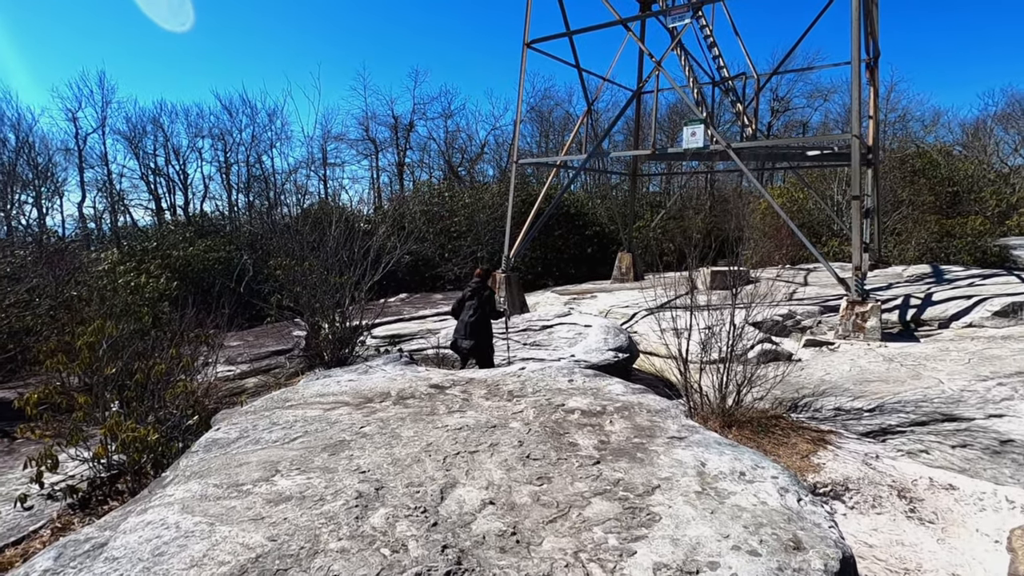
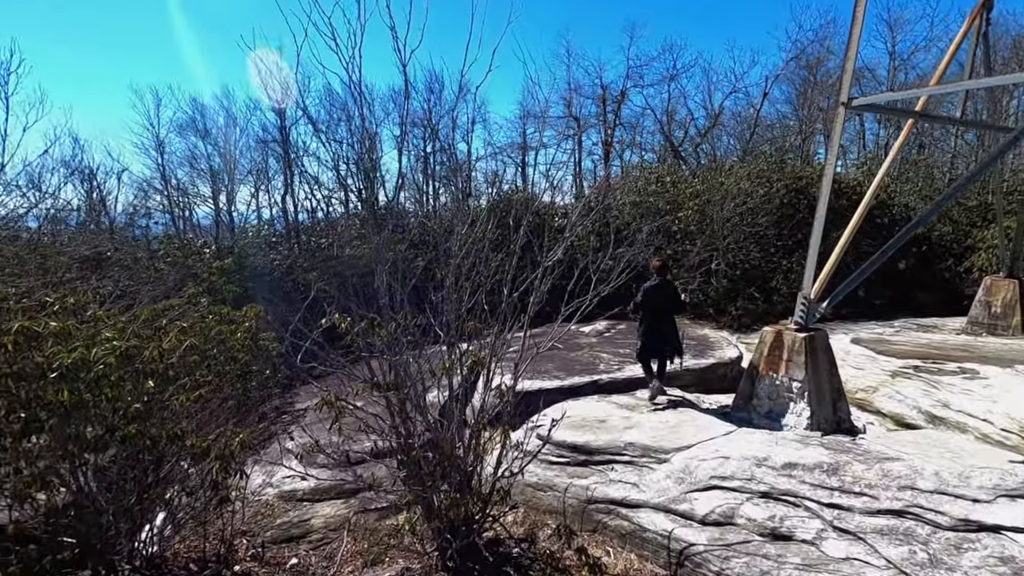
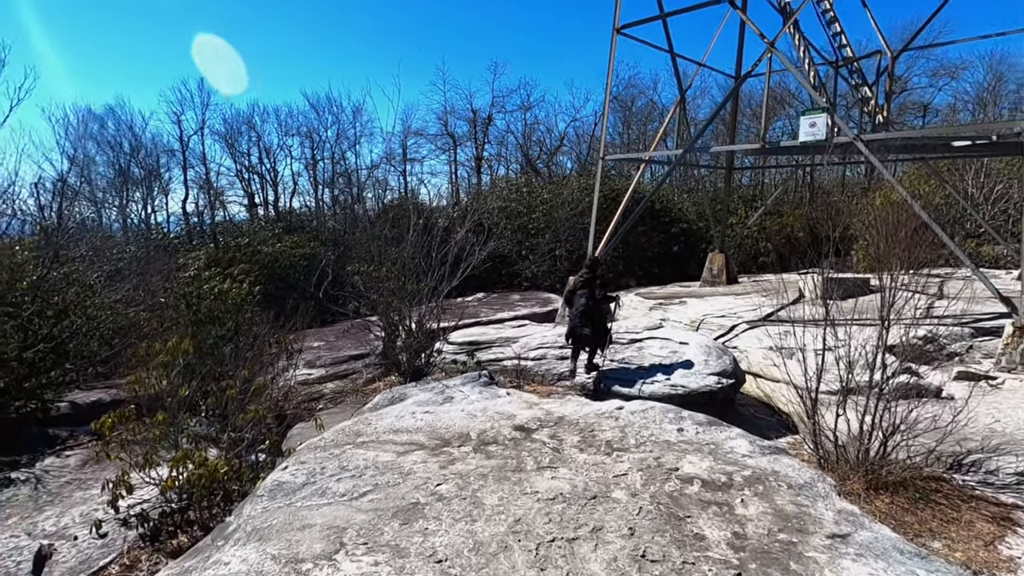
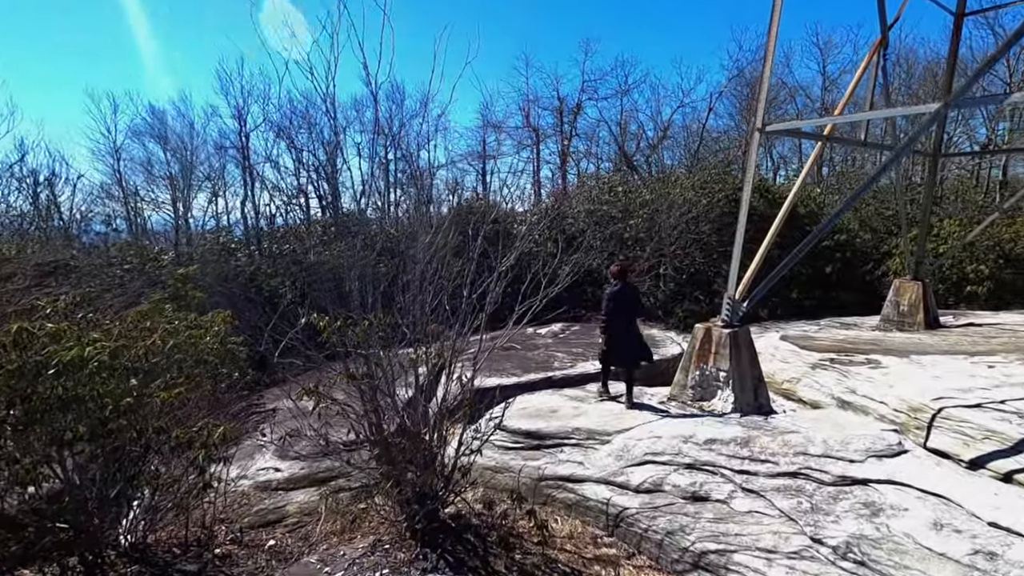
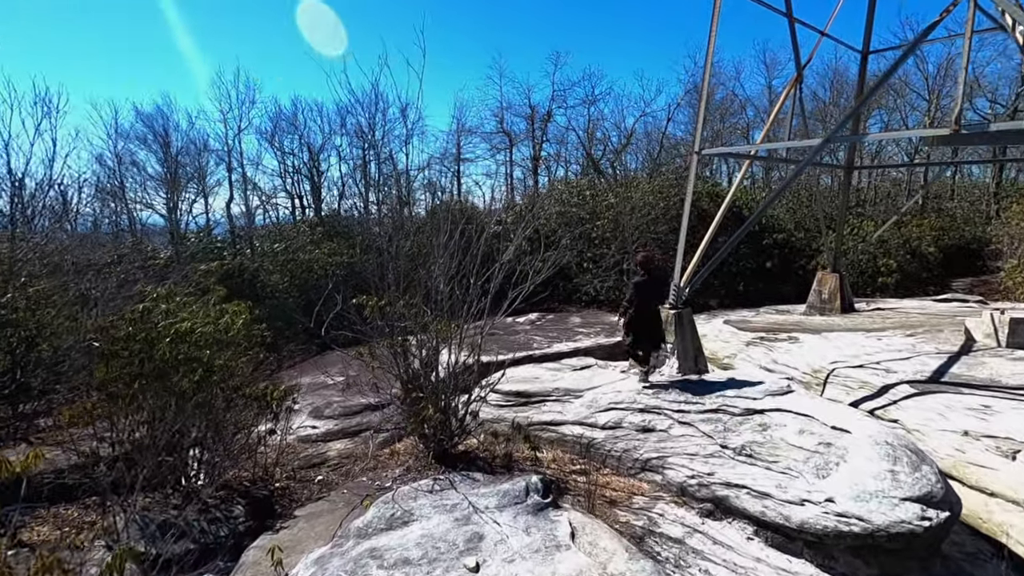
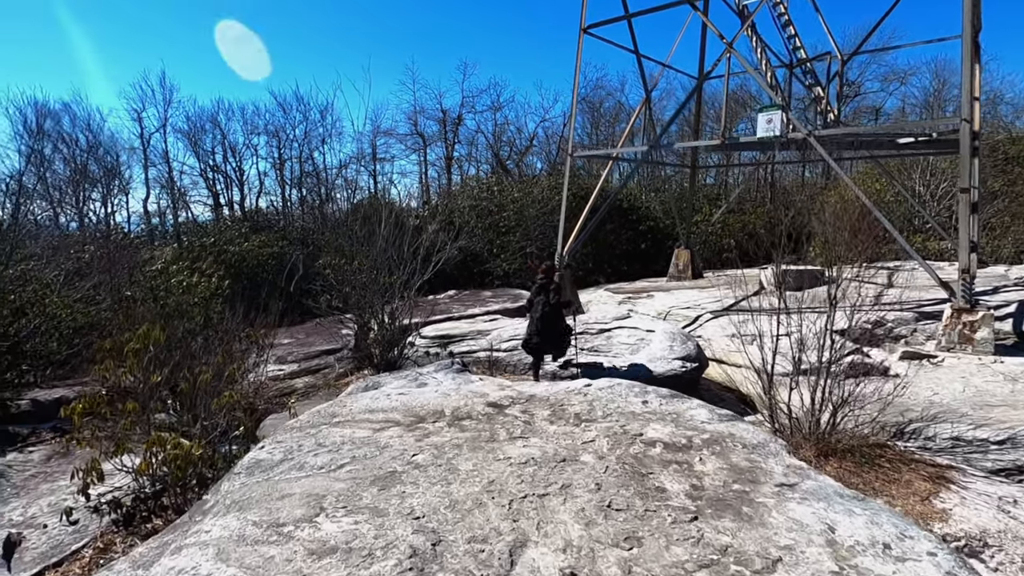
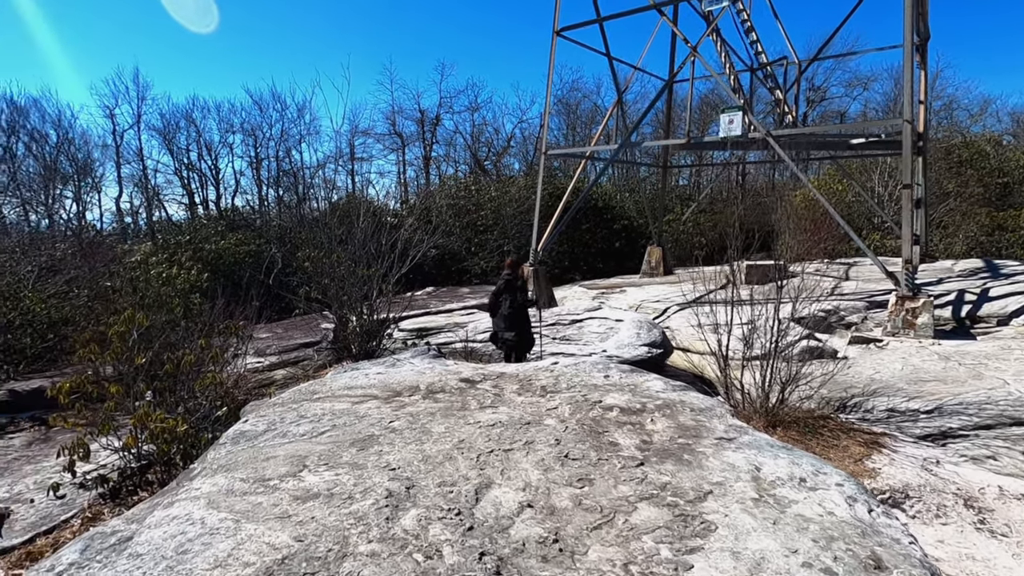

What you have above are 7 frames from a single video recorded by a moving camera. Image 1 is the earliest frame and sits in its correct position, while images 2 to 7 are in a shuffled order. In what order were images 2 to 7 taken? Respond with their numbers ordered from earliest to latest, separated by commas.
7, 6, 3, 5, 4, 2
